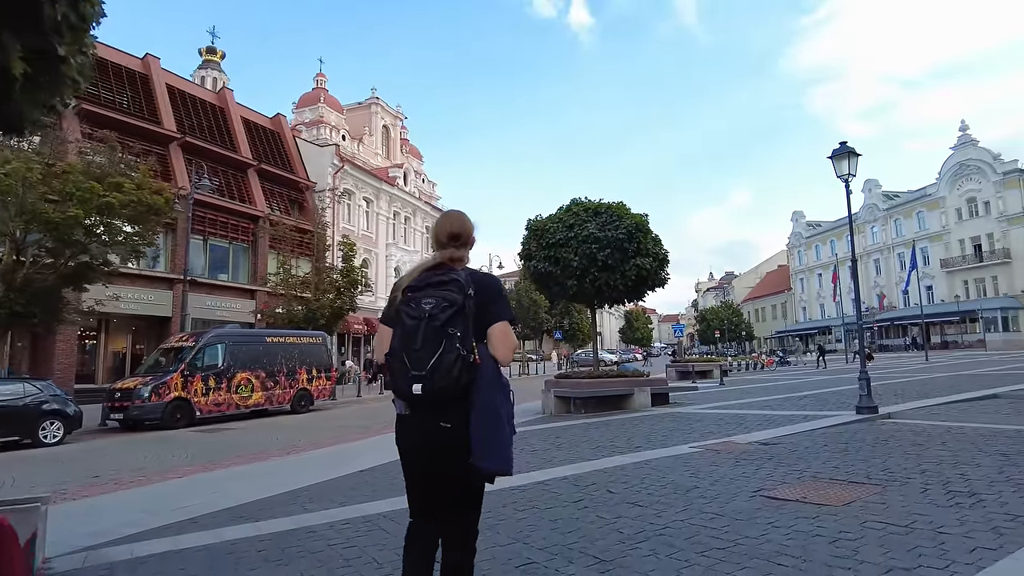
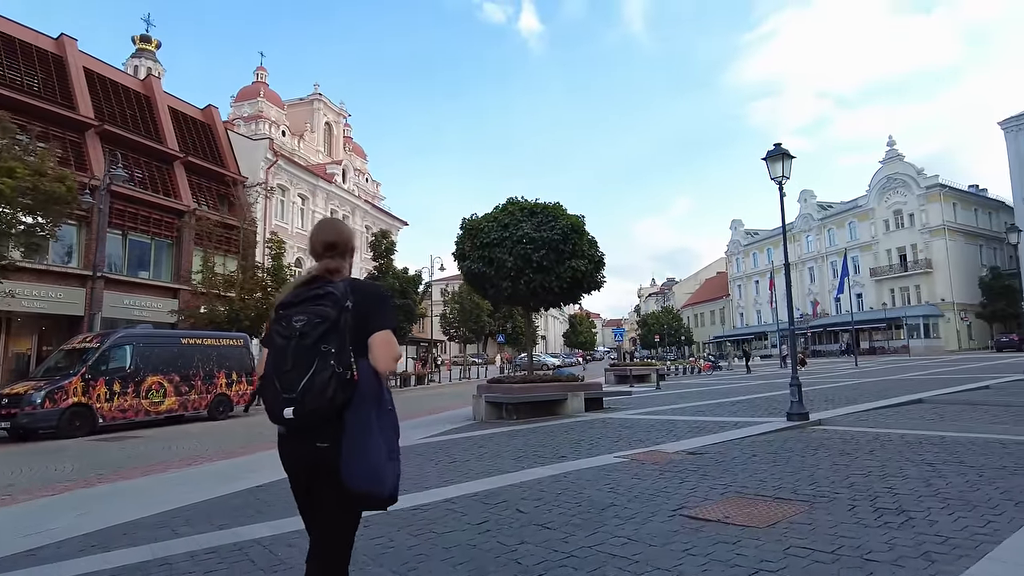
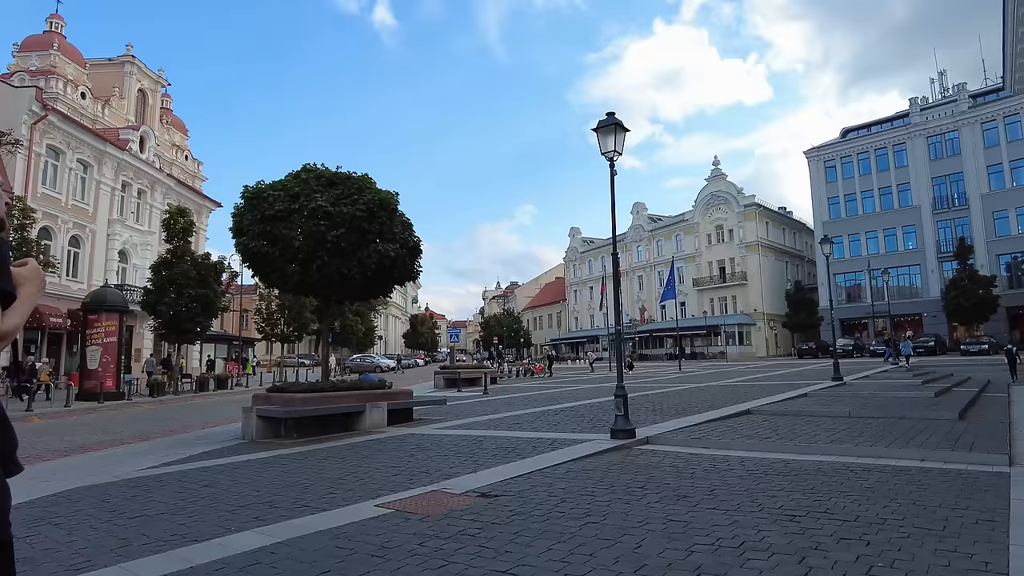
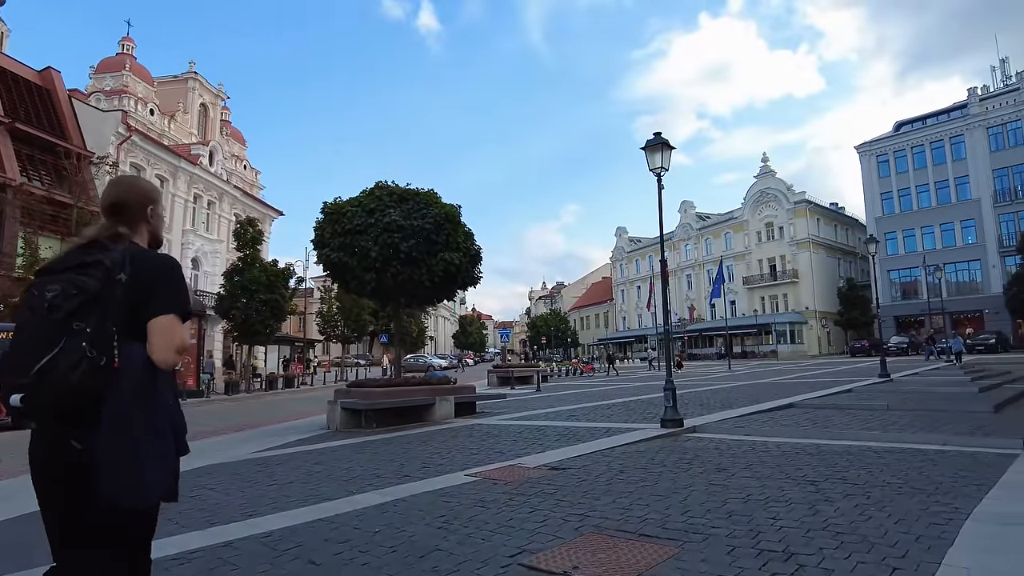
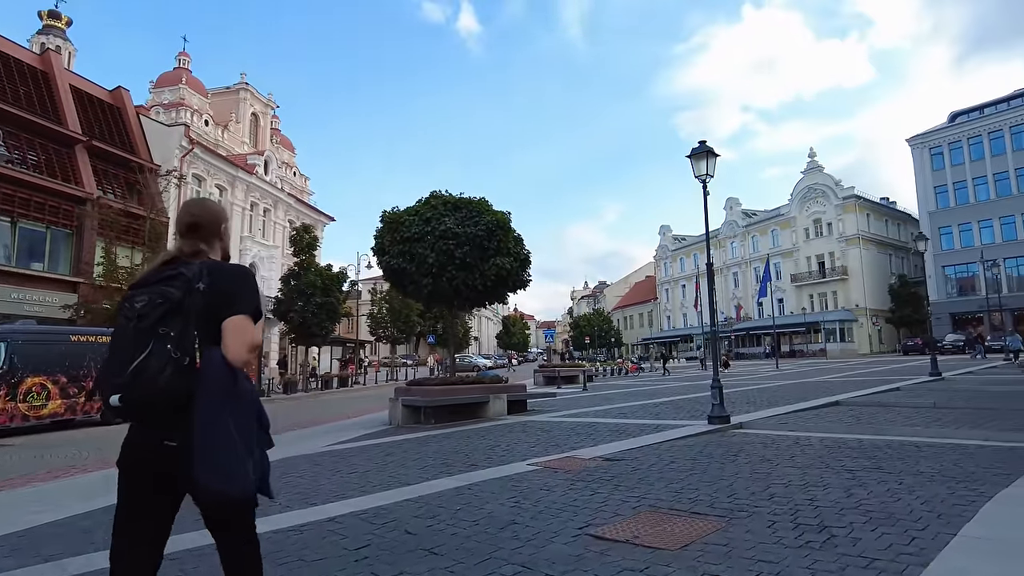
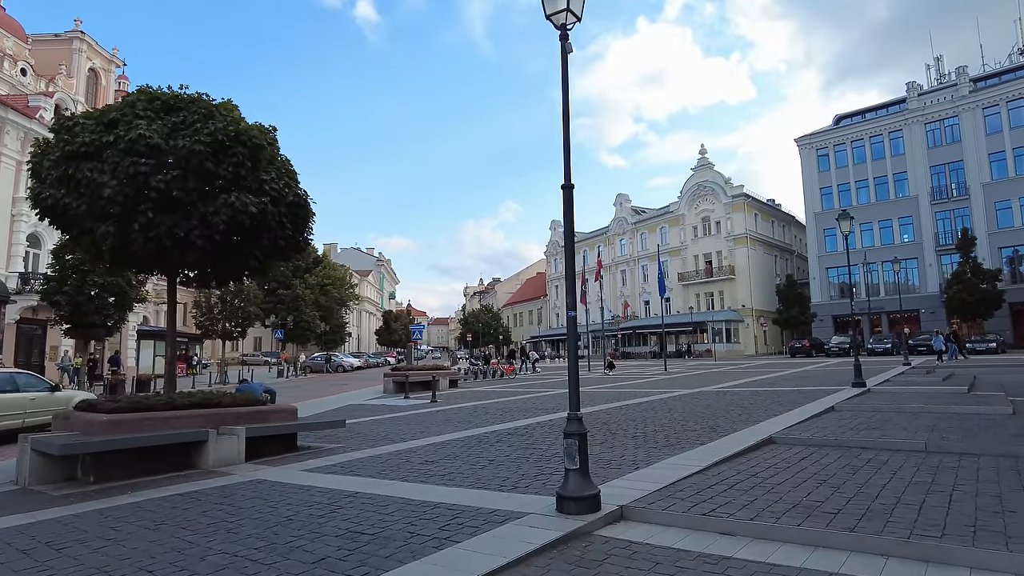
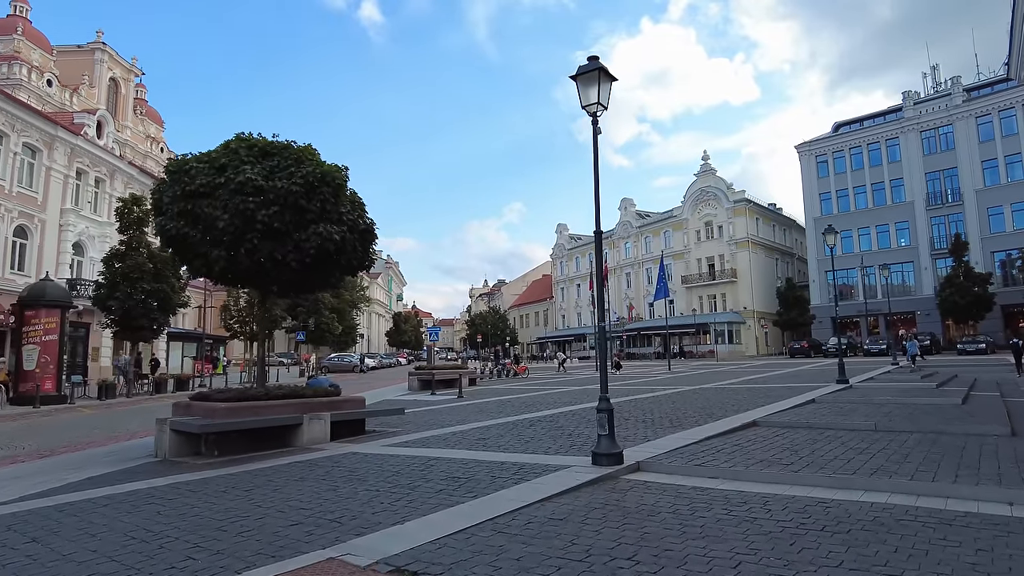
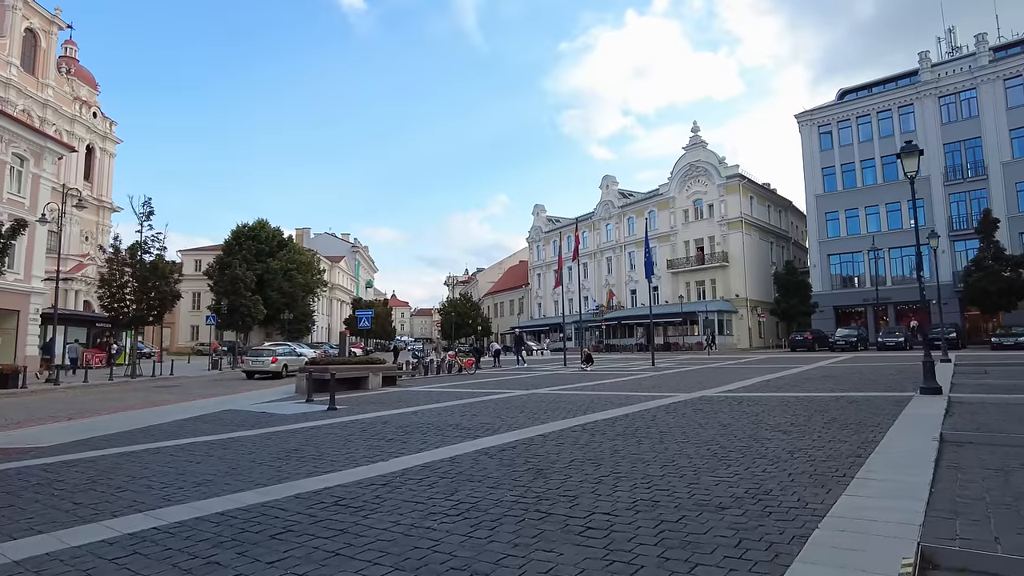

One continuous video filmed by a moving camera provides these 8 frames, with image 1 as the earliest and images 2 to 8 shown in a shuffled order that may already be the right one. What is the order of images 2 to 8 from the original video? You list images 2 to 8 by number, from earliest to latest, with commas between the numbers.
2, 5, 4, 3, 7, 6, 8
